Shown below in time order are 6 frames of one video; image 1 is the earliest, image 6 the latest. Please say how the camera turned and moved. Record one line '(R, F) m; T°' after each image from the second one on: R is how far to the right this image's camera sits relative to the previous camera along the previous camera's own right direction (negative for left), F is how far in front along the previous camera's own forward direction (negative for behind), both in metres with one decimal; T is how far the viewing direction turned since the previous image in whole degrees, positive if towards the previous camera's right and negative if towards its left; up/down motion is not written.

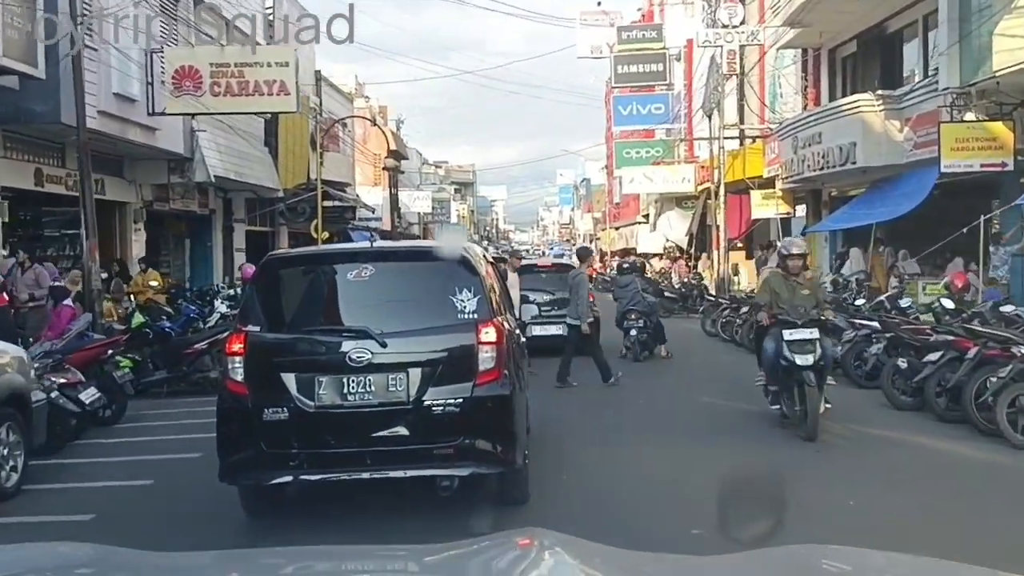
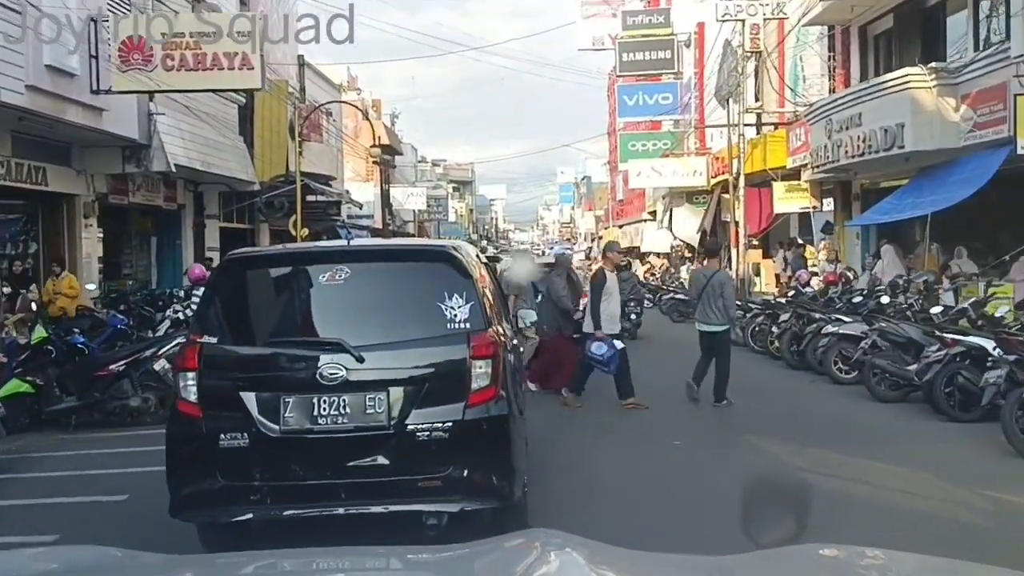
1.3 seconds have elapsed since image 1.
(0.0, +2.0) m; 0°
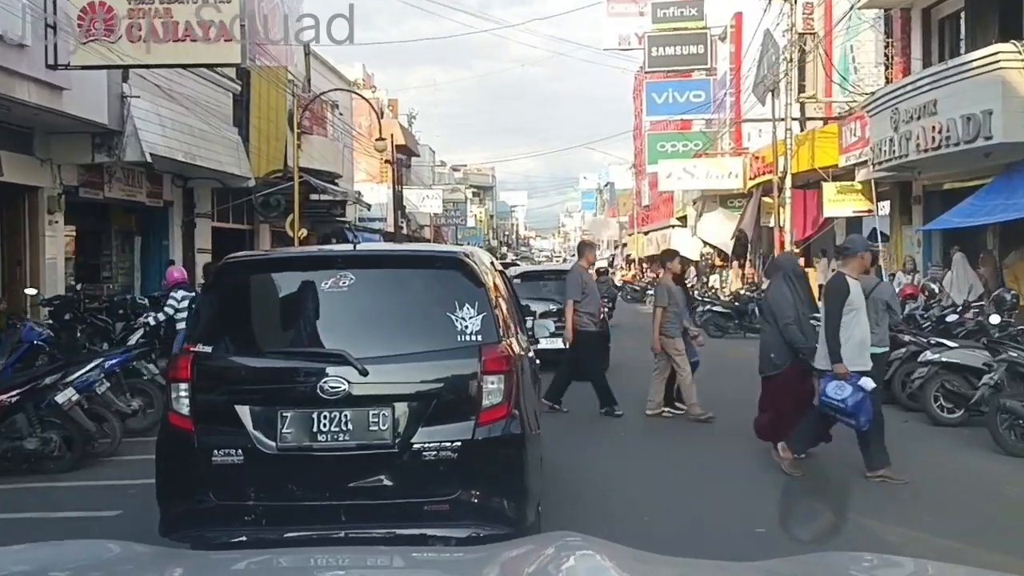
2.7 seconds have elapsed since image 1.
(0.0, +2.0) m; -1°
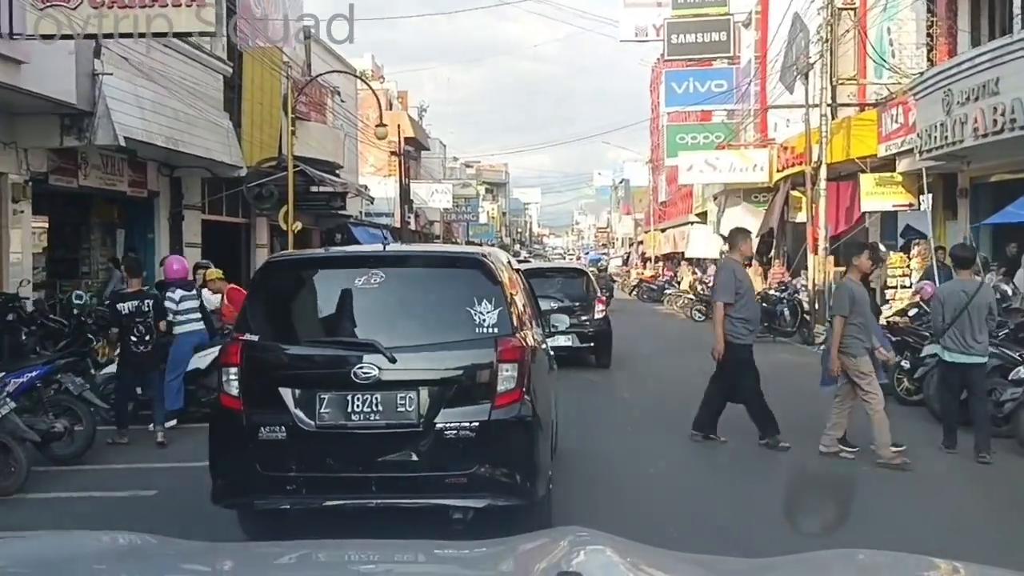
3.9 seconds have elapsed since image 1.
(+0.1, +1.4) m; -1°
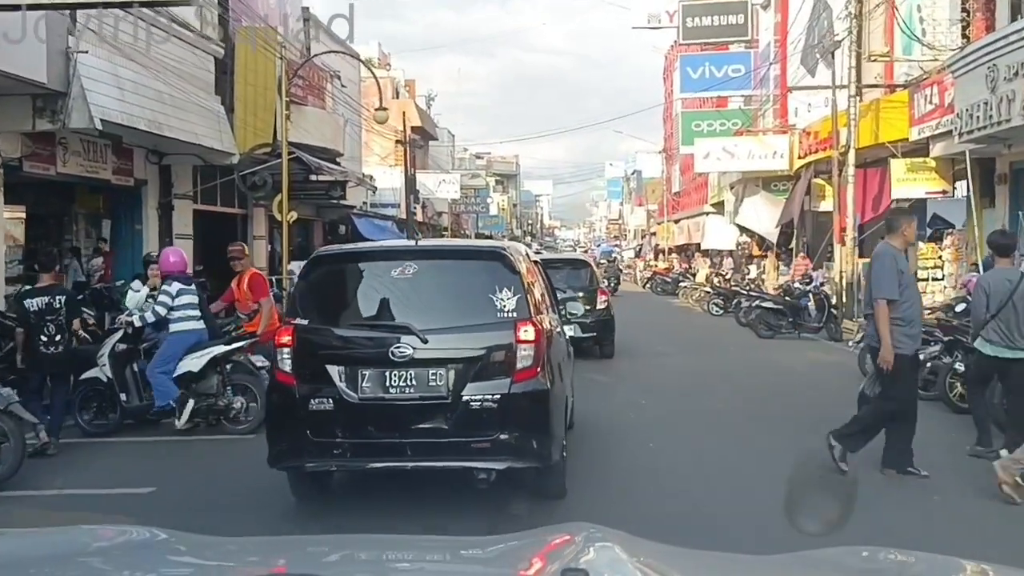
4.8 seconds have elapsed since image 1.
(+0.1, +1.0) m; -1°
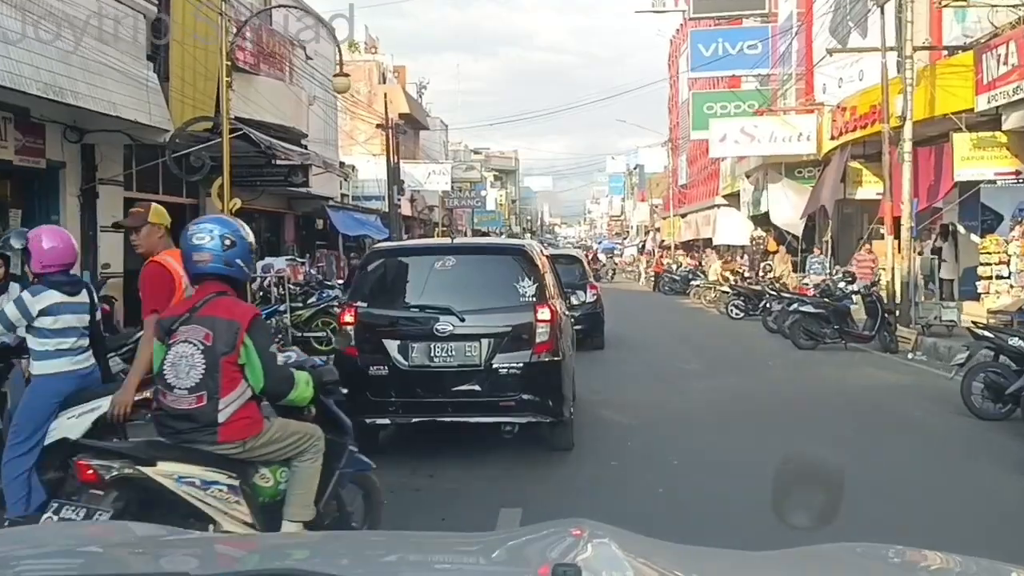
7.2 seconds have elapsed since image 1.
(+0.2, +2.6) m; 0°
